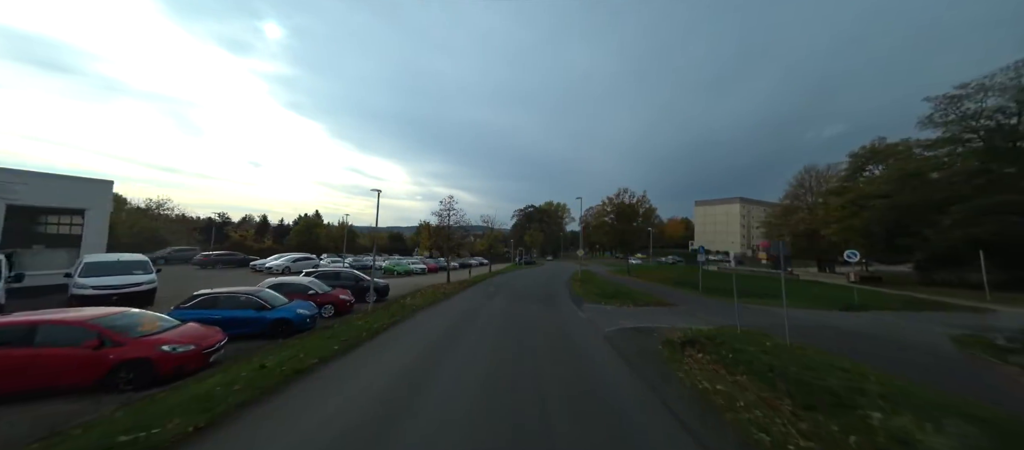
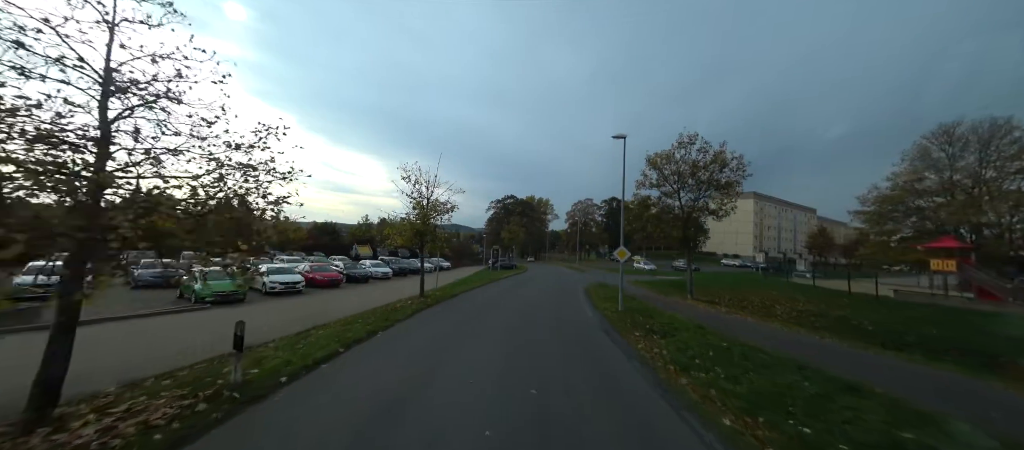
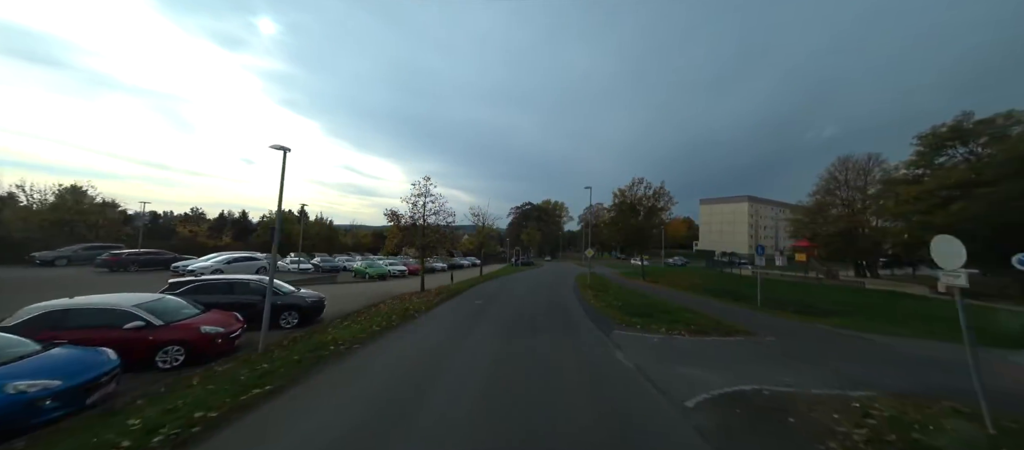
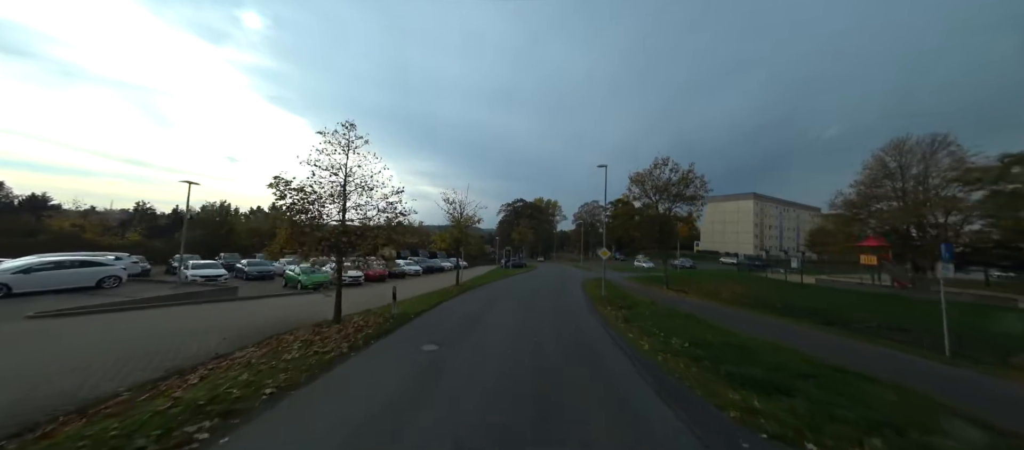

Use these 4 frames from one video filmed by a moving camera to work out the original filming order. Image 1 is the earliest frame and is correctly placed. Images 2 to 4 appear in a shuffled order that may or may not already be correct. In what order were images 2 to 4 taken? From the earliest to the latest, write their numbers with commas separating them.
3, 4, 2
